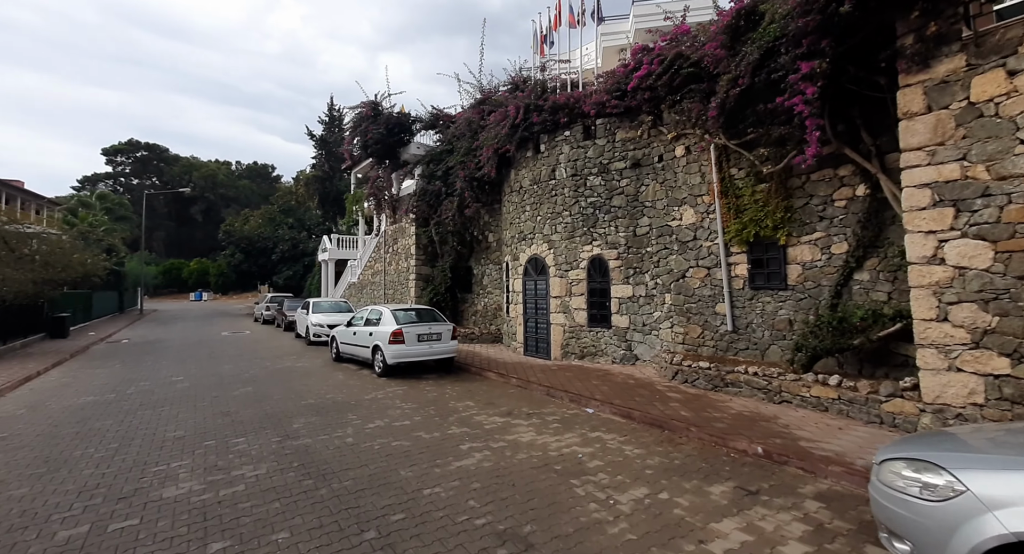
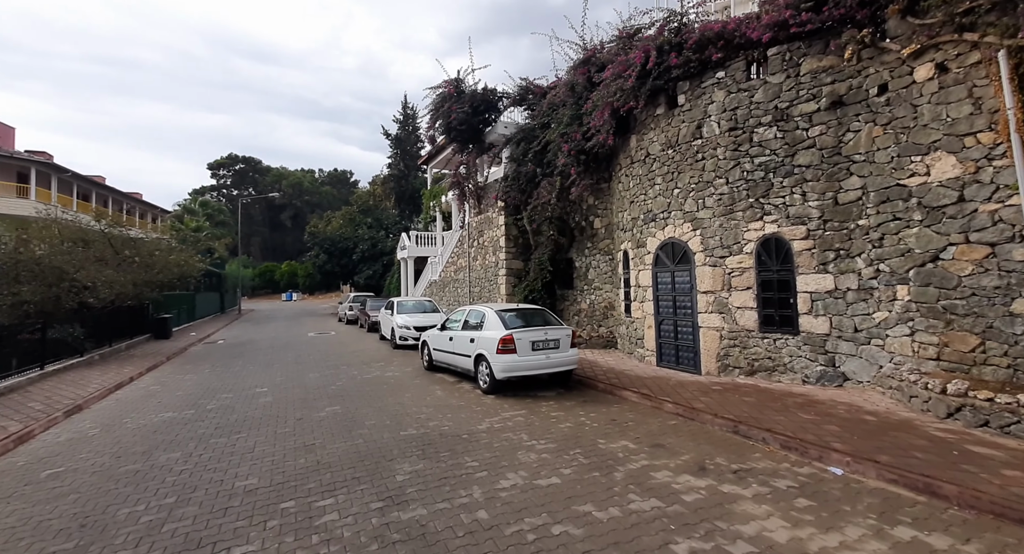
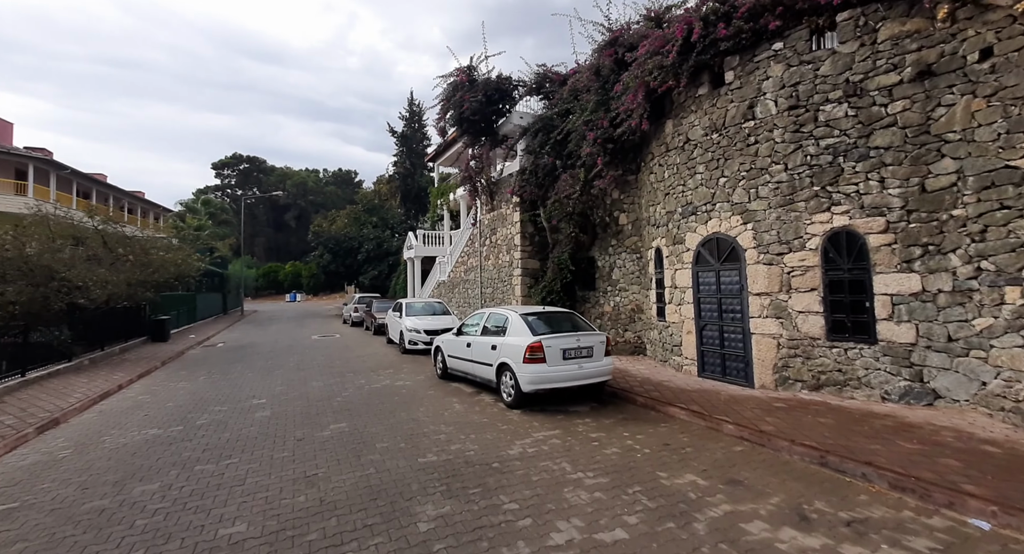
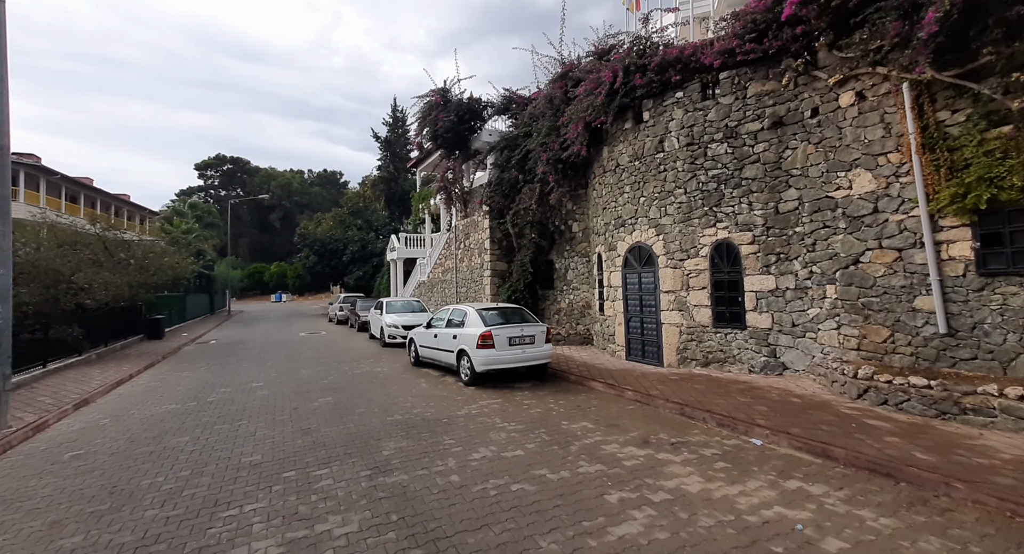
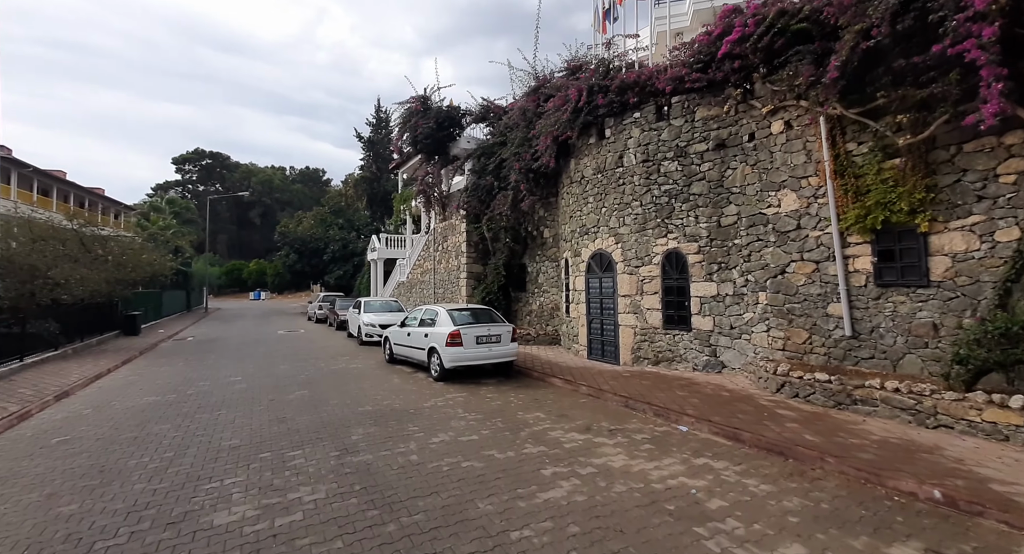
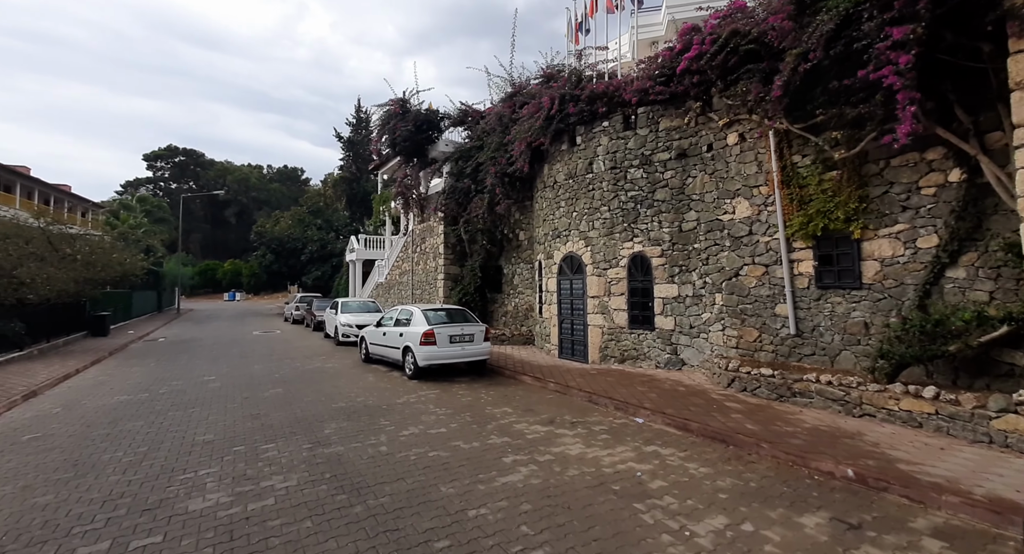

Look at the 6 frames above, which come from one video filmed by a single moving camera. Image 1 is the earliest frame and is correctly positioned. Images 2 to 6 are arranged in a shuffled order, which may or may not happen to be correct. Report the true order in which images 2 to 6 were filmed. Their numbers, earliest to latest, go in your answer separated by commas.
6, 5, 4, 2, 3
